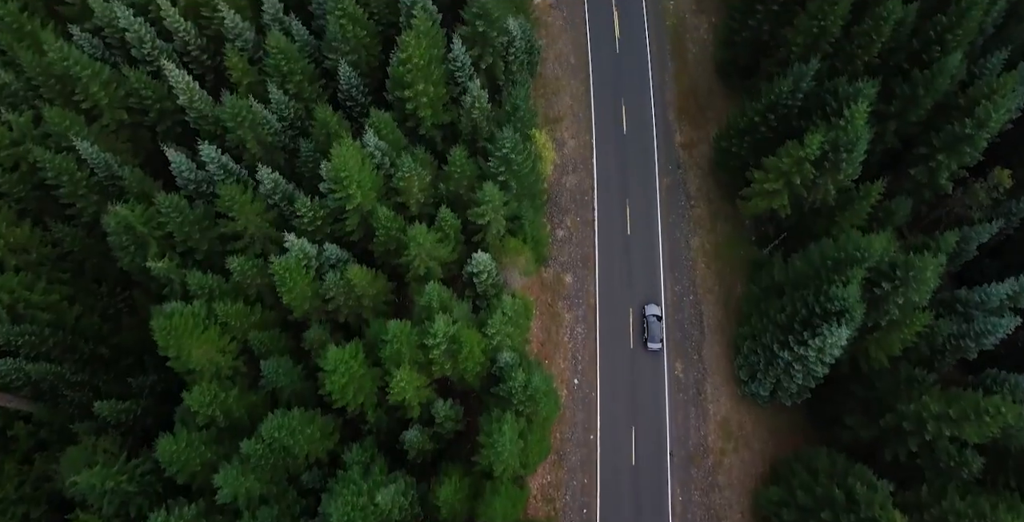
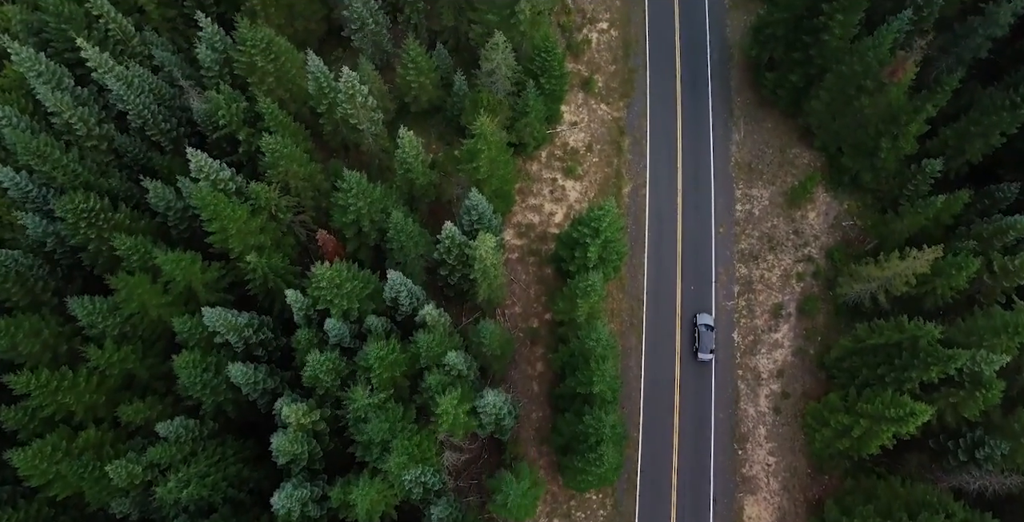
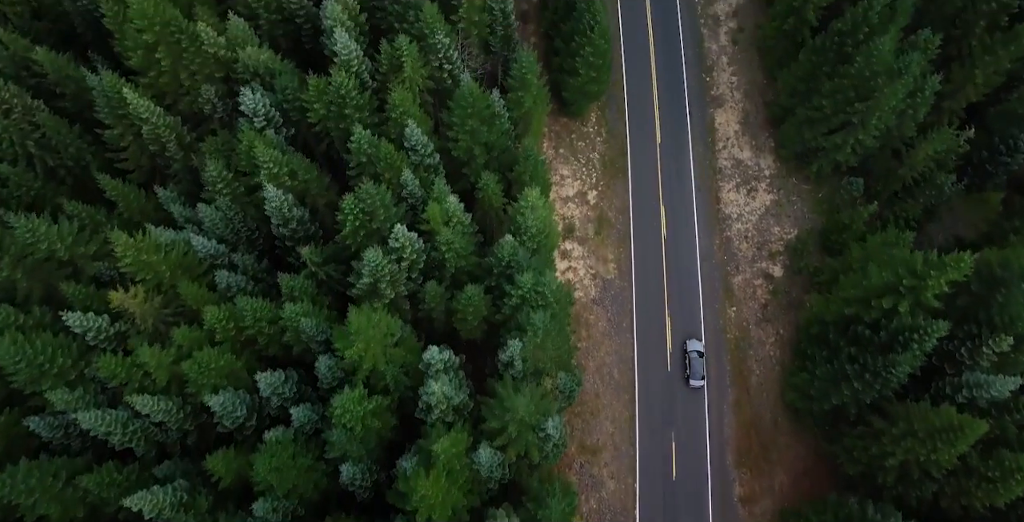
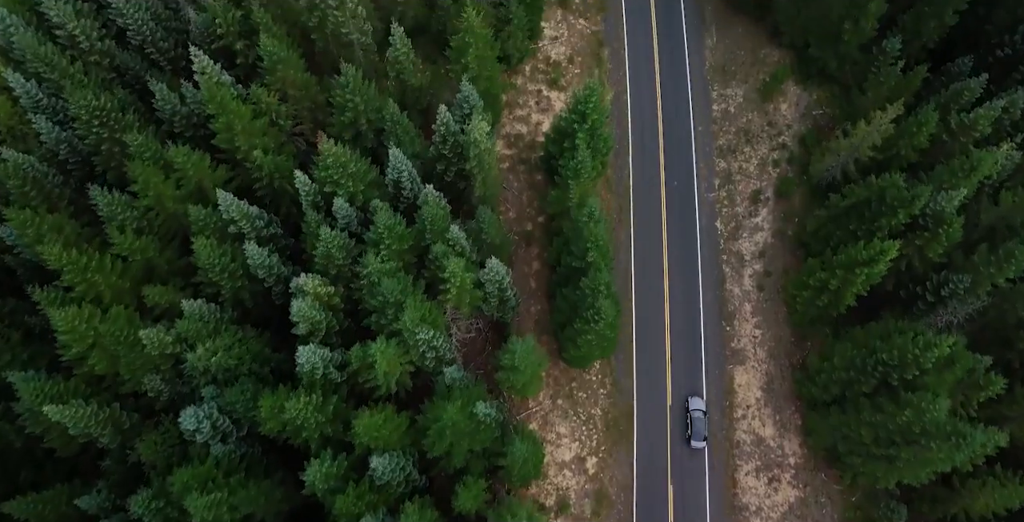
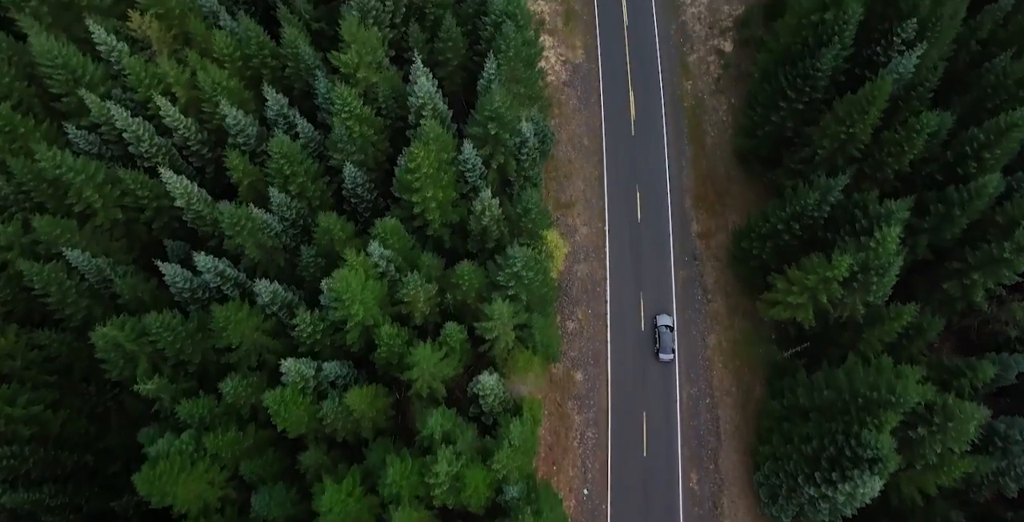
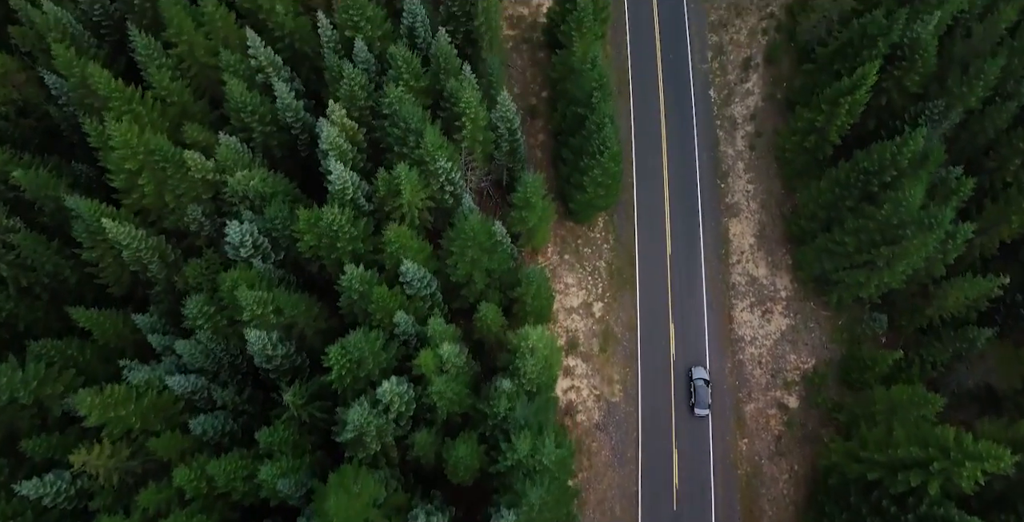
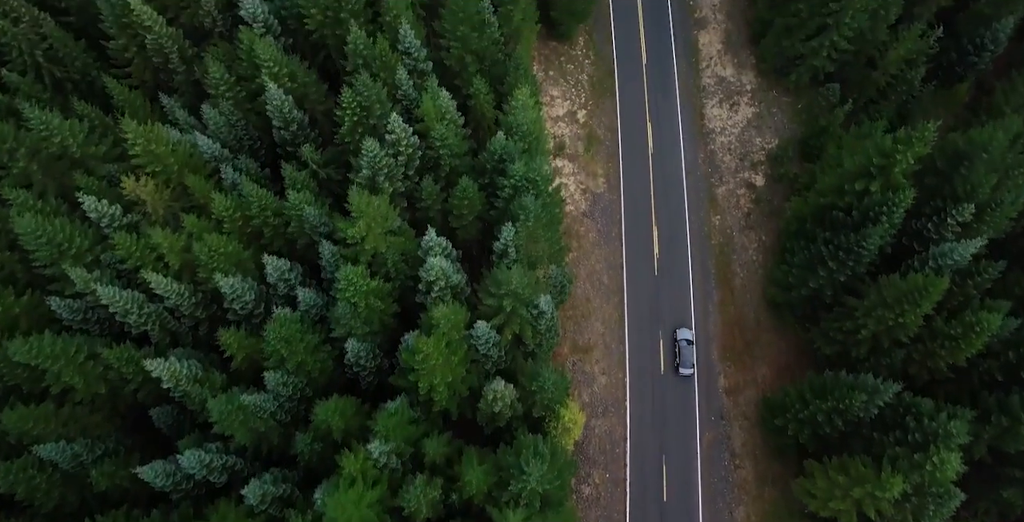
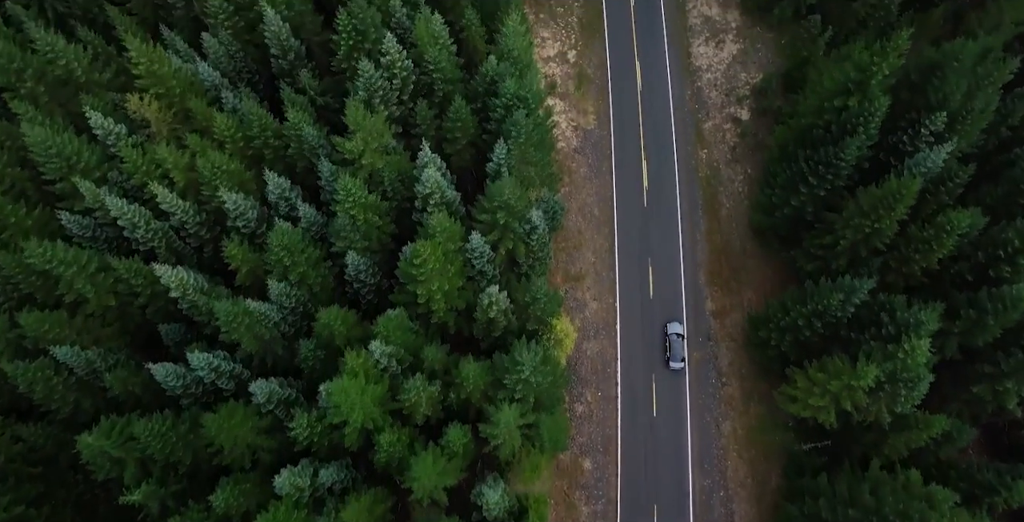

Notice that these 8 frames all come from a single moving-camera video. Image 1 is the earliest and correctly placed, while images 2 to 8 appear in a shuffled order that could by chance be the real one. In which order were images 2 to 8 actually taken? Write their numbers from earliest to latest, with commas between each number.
5, 8, 7, 3, 6, 4, 2
